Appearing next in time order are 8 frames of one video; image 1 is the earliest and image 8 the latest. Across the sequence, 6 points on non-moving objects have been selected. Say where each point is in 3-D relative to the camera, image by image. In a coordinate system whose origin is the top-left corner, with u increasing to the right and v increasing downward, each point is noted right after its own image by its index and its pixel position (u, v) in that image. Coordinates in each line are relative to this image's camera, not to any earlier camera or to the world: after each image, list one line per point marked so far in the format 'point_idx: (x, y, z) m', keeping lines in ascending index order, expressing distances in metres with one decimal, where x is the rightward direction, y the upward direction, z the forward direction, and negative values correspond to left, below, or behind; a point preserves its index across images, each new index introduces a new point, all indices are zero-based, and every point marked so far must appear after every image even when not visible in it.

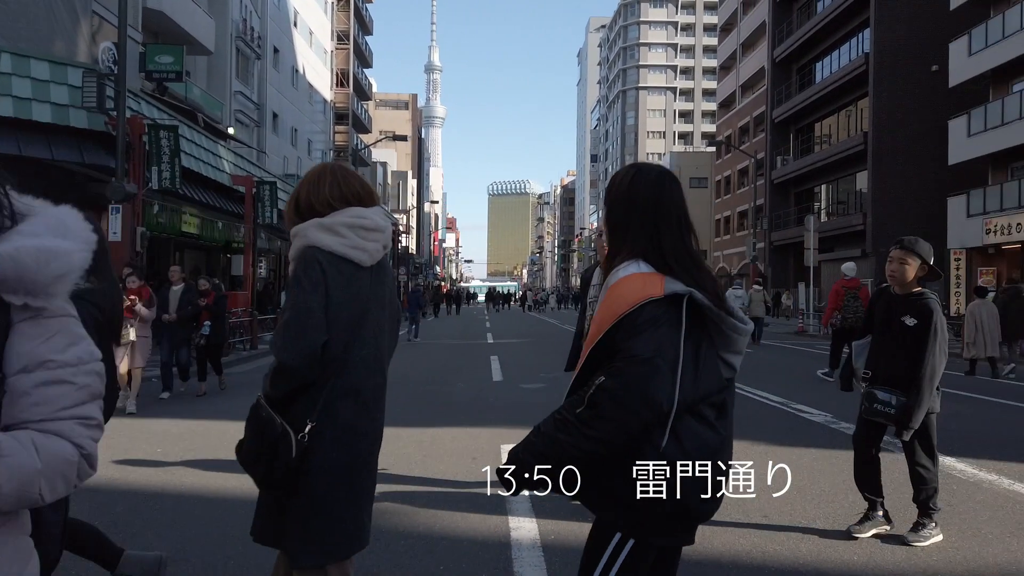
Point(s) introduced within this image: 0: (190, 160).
0: (-7.9, +3.1, +21.0) m
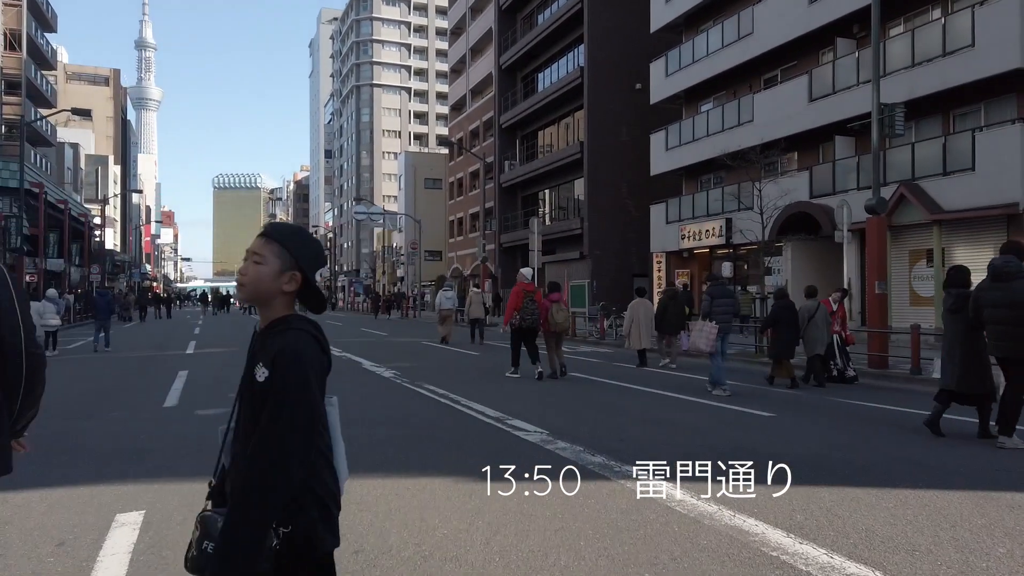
0: (-14.1, +3.1, +16.4) m
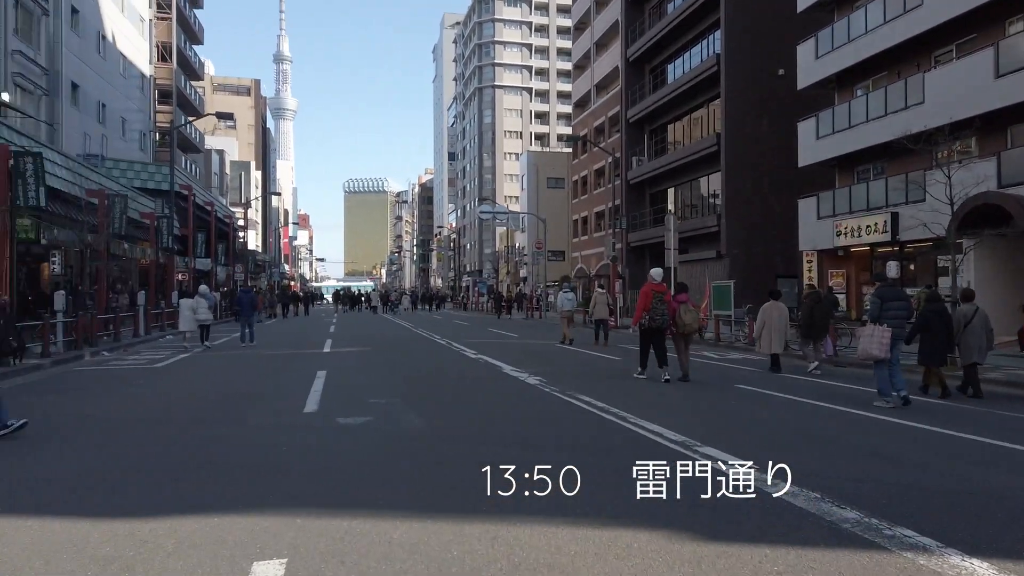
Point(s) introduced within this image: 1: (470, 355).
0: (-11.4, +3.2, +16.9) m
1: (-0.9, -1.6, +20.0) m
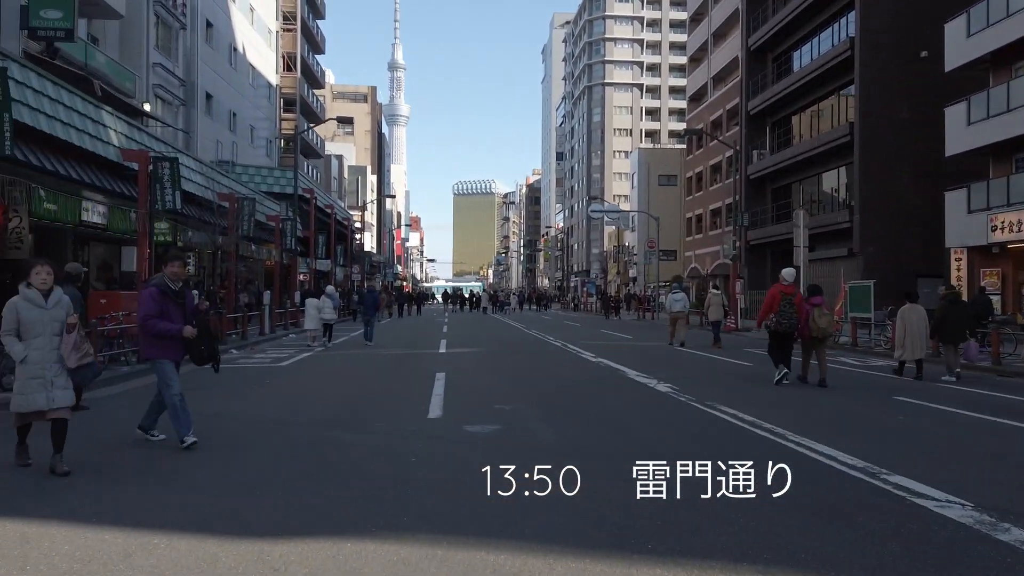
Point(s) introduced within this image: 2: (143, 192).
0: (-9.0, +3.1, +17.6) m
1: (+1.8, -1.6, +19.3) m
2: (-8.1, +2.1, +19.1) m
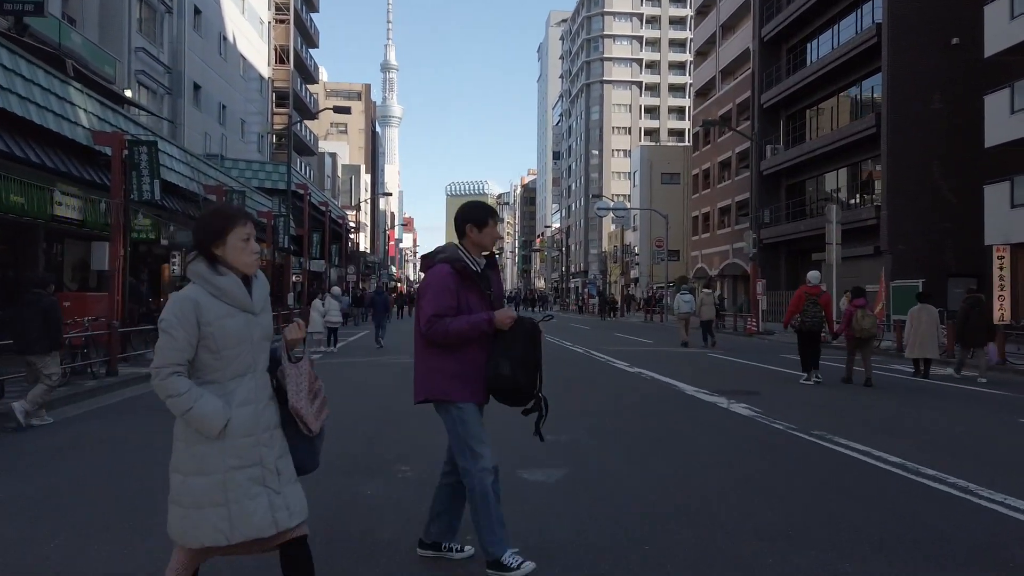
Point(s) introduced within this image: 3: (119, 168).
0: (-8.5, +3.1, +15.5) m
1: (+2.2, -1.6, +17.3) m
2: (-7.7, +2.1, +17.0) m
3: (-7.3, +2.2, +15.9) m
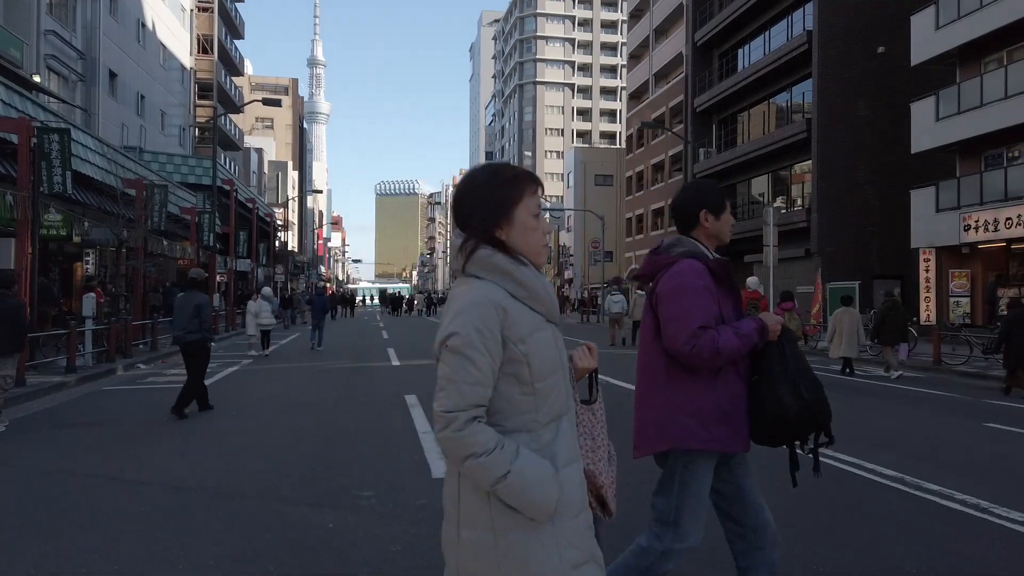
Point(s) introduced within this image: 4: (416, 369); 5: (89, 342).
0: (-9.4, +3.1, +14.0) m
1: (+1.1, -1.6, +16.7) m
2: (-8.7, +2.1, +15.6) m
3: (-8.2, +2.2, +14.6) m
4: (-2.1, -1.7, +18.1) m
5: (-8.7, -1.1, +17.8) m
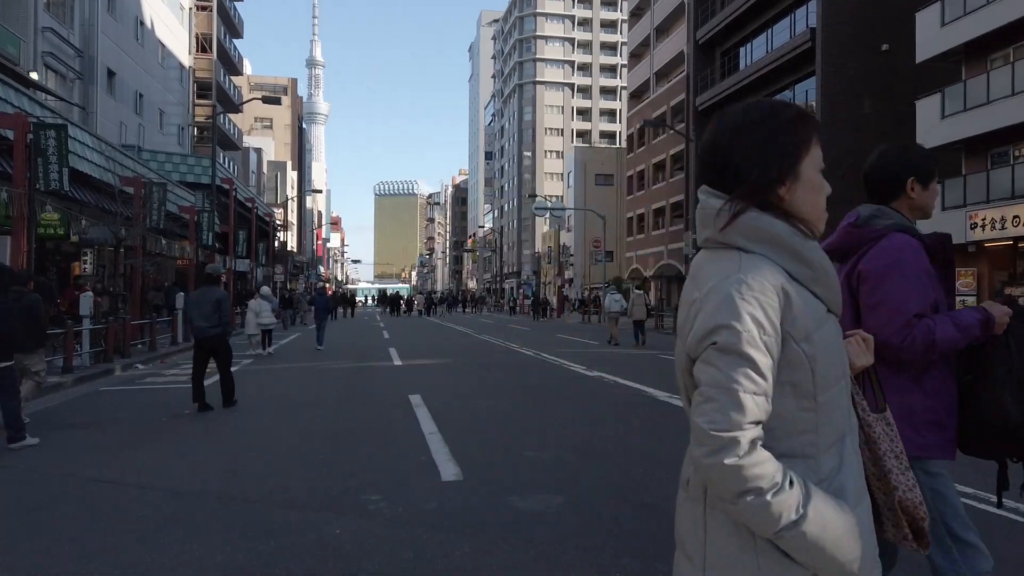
0: (-9.3, +3.1, +13.7) m
1: (+1.2, -1.6, +16.4) m
2: (-8.6, +2.1, +15.3) m
3: (-8.1, +2.2, +14.3) m
4: (-2.0, -1.6, +17.8) m
5: (-8.6, -1.1, +17.5) m
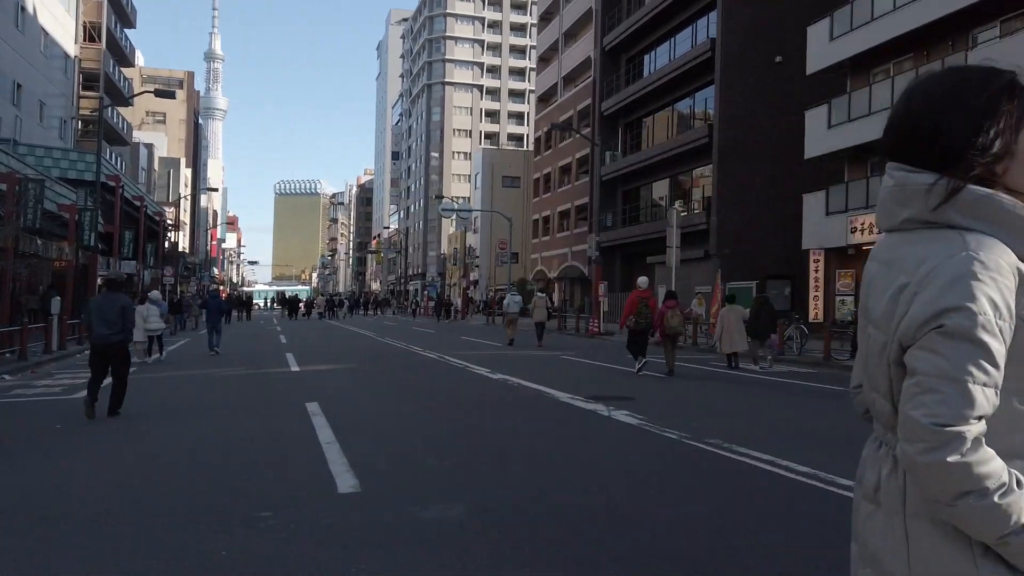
0: (-10.8, +3.0, +12.3) m
1: (-0.6, -1.7, +16.1) m
2: (-10.3, +2.0, +13.9) m
3: (-9.7, +2.1, +13.0) m
4: (-4.0, -1.7, +17.1) m
5: (-10.5, -1.2, +16.1) m
